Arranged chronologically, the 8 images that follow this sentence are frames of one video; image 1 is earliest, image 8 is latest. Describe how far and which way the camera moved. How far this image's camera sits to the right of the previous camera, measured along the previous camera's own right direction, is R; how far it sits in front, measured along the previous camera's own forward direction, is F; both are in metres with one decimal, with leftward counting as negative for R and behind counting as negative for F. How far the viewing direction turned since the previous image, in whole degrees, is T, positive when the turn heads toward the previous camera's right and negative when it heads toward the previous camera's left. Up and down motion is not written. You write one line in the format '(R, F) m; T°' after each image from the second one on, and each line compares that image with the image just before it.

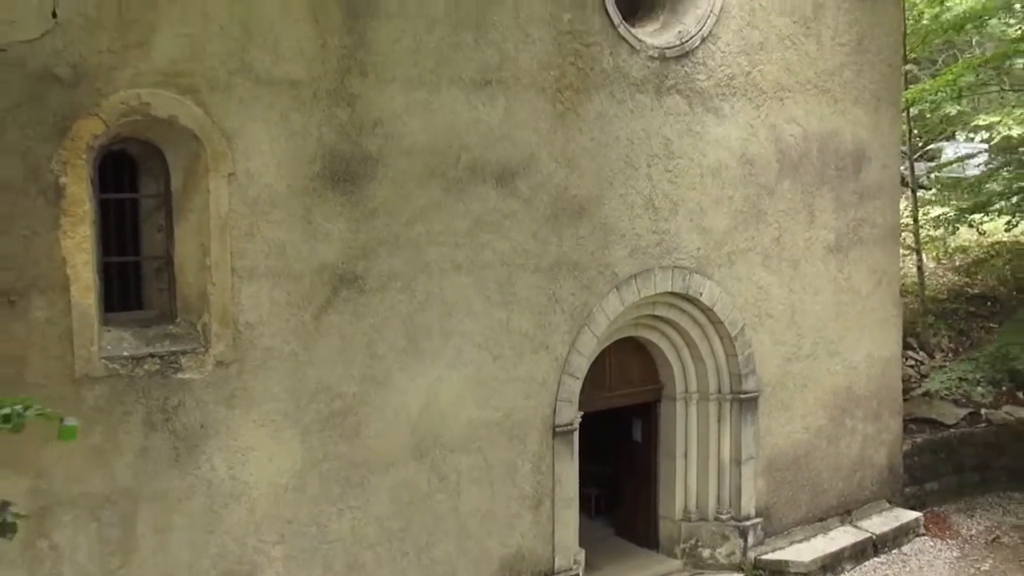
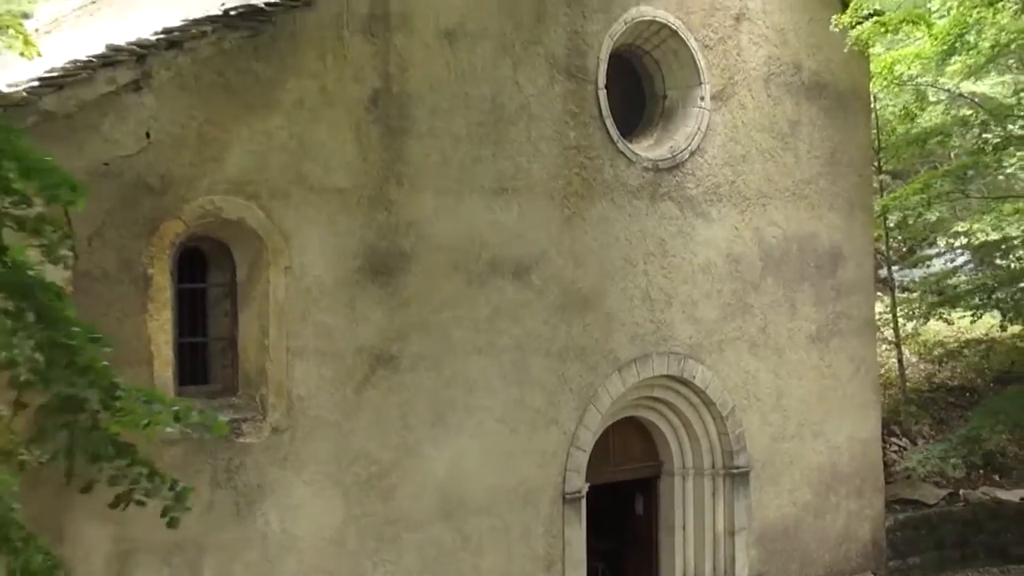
(0.0, -0.8) m; 0°
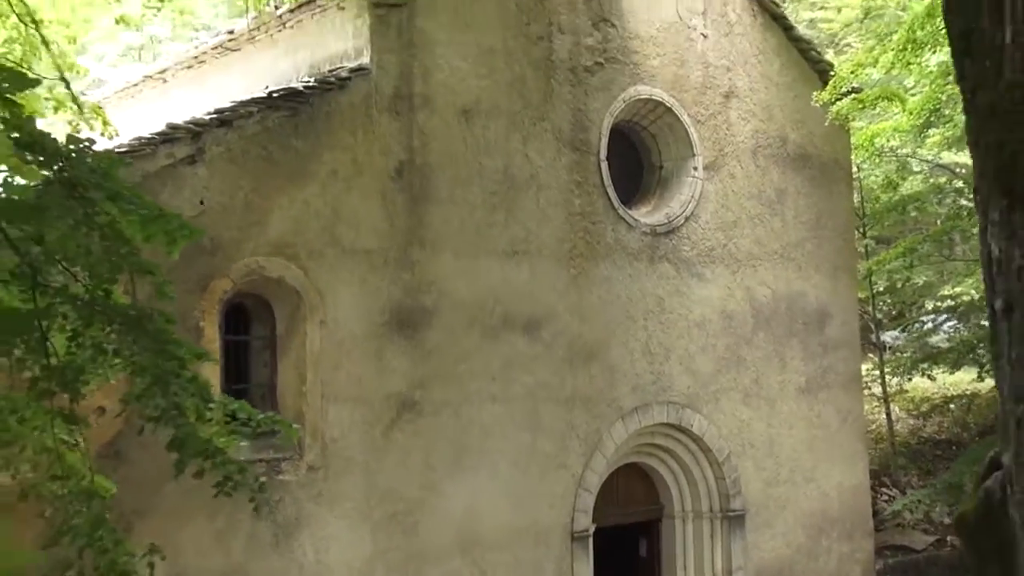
(-0.1, -0.6) m; 0°
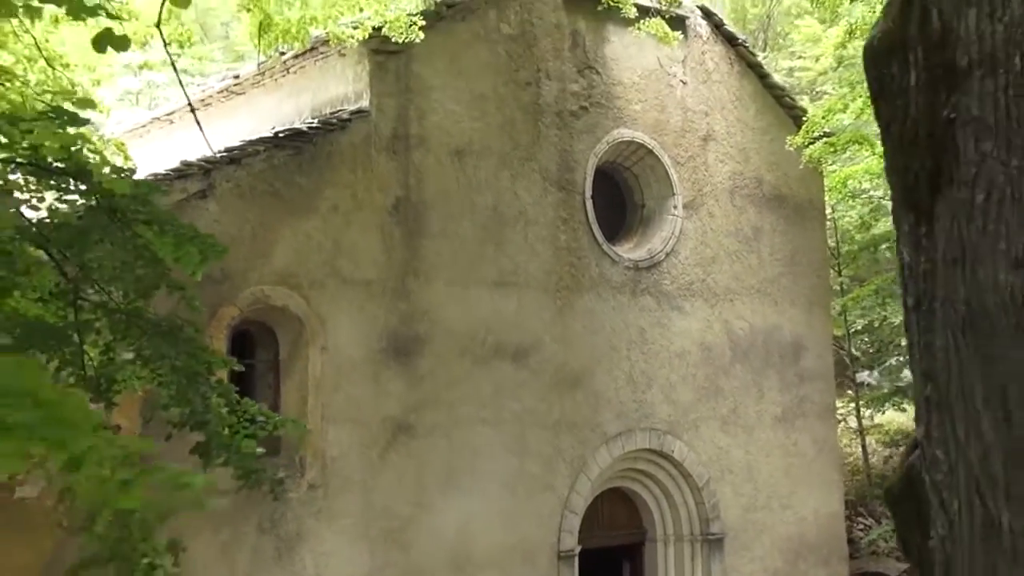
(0.0, -0.4) m; +1°
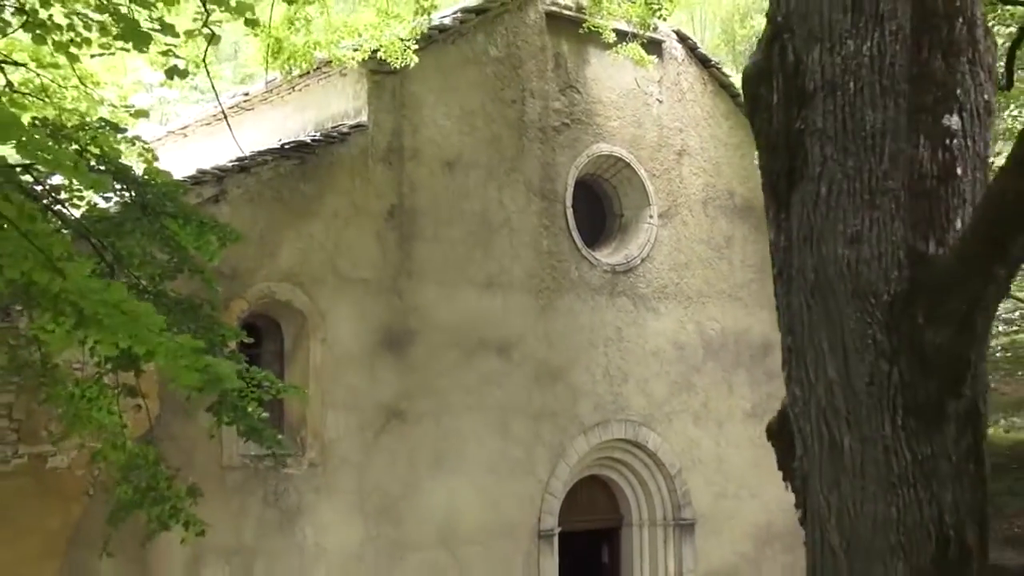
(+0.1, -0.7) m; 0°
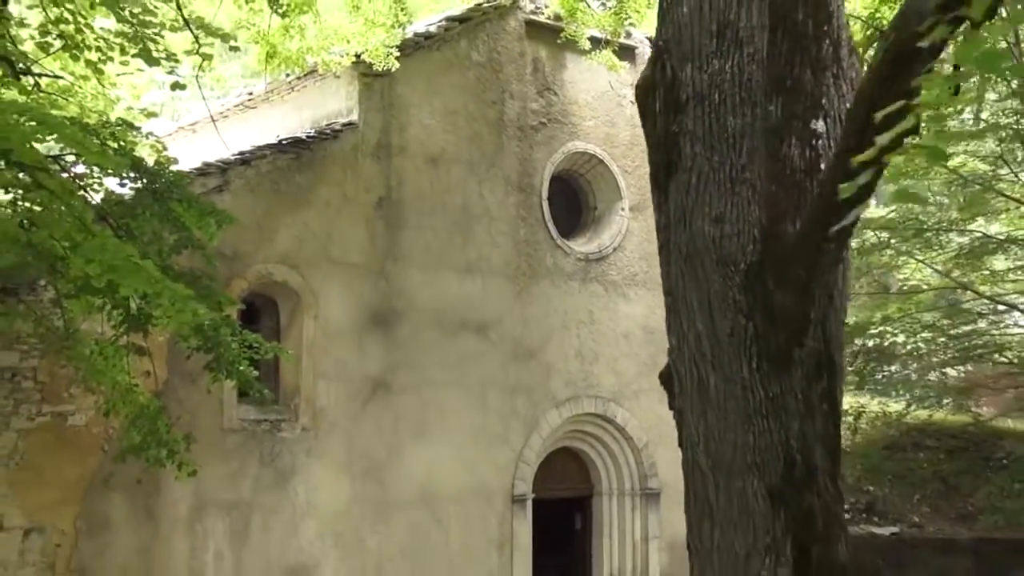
(+0.3, -0.8) m; -1°
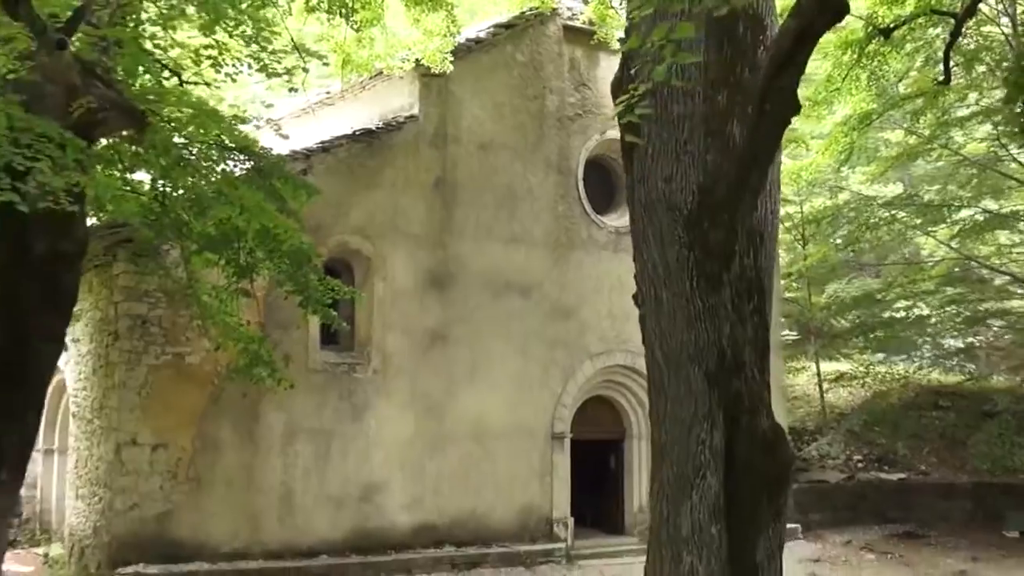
(+0.3, -1.5) m; -3°
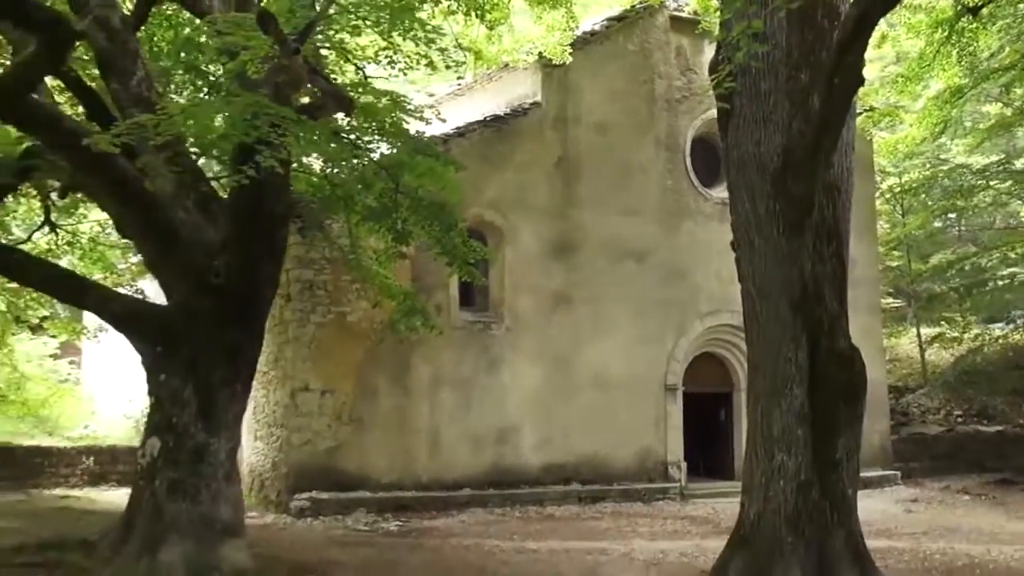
(0.0, -1.2) m; -6°
